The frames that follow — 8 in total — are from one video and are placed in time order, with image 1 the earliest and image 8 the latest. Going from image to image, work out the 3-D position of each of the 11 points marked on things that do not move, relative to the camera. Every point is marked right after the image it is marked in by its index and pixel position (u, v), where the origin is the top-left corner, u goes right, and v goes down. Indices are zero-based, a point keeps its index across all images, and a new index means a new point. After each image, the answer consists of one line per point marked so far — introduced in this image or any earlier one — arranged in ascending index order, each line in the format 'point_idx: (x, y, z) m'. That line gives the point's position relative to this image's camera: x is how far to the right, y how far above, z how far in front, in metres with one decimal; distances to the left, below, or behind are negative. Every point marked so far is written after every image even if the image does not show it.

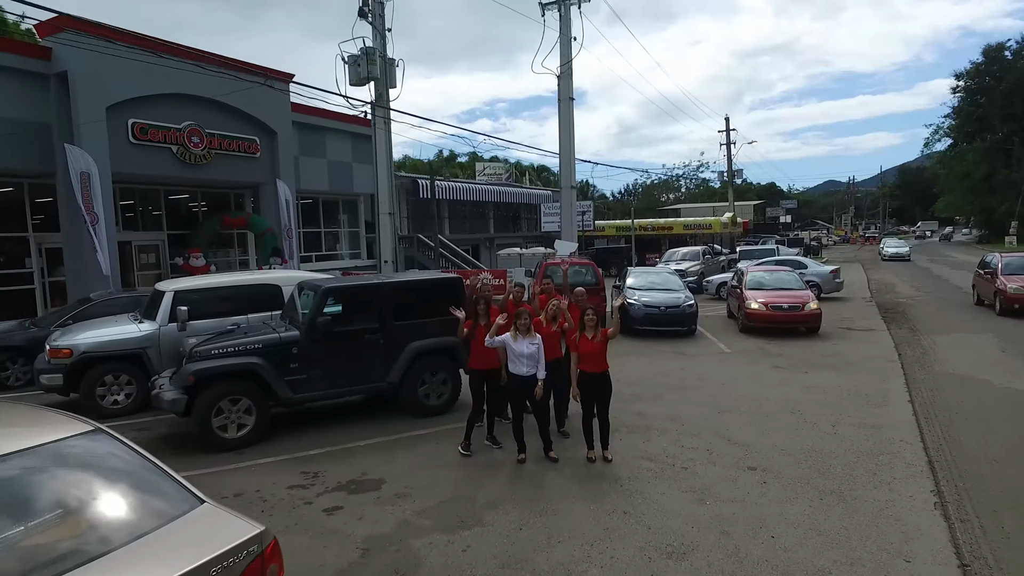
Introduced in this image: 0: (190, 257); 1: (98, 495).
0: (-6.8, +0.7, +13.2) m
1: (-1.2, -0.6, +2.0) m
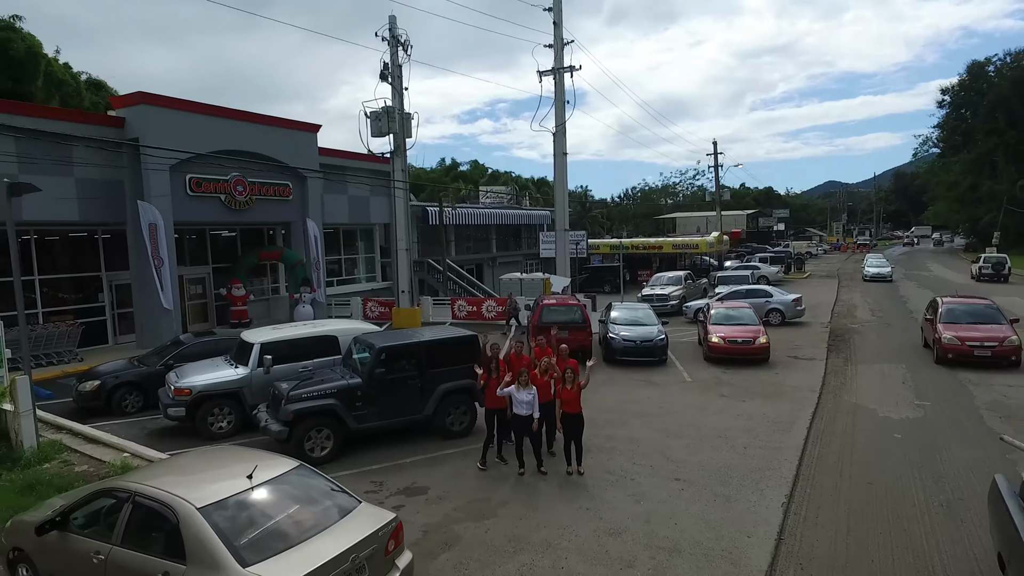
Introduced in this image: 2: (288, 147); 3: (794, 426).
0: (-6.7, 0.0, +15.2) m
1: (-1.2, -1.3, +3.9) m
2: (-5.5, +3.4, +15.5) m
3: (+3.3, -1.6, +7.4) m
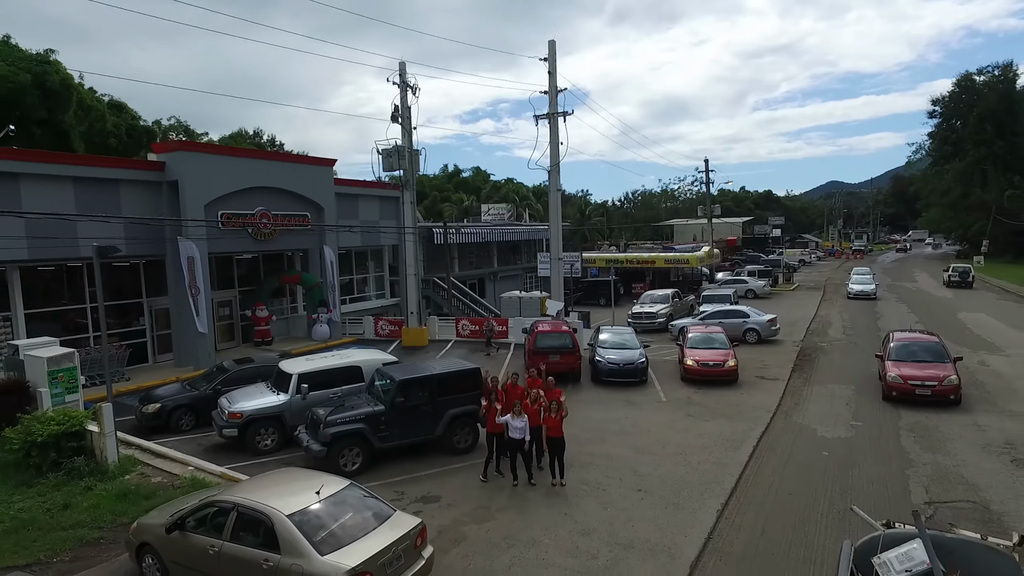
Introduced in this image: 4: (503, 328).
0: (-6.7, -0.6, +16.7) m
1: (-1.3, -1.8, +5.4) m
2: (-5.5, +2.9, +17.0) m
3: (+3.3, -2.2, +8.9) m
4: (-0.3, -1.1, +17.4) m
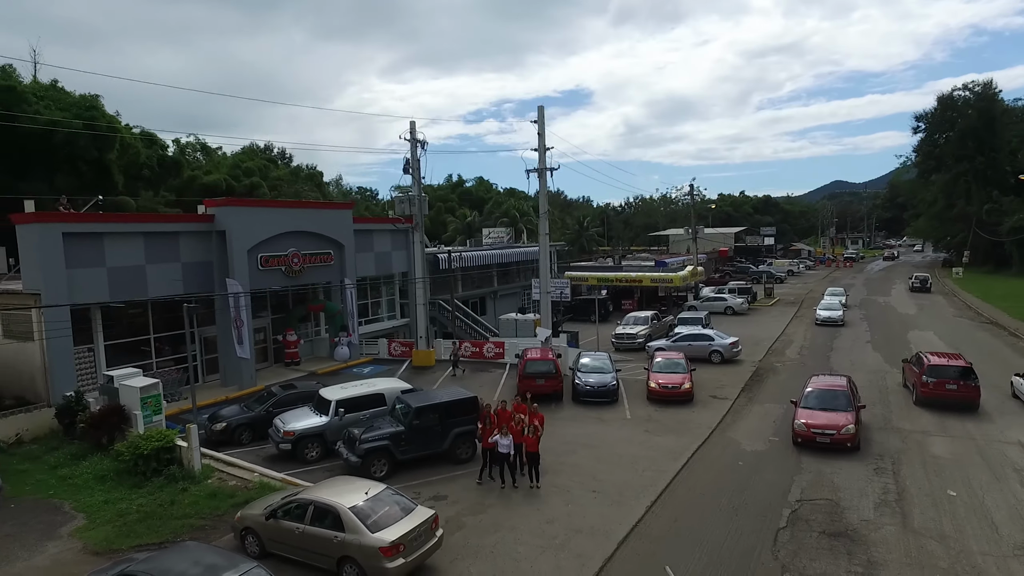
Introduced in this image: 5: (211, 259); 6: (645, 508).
0: (-6.9, -1.4, +19.3) m
1: (-1.5, -2.7, +8.0) m
2: (-5.7, +2.0, +19.7) m
3: (+3.1, -3.0, +11.5) m
4: (-0.4, -2.0, +20.0) m
5: (-8.0, +0.8, +16.9) m
6: (+2.0, -3.2, +9.3) m
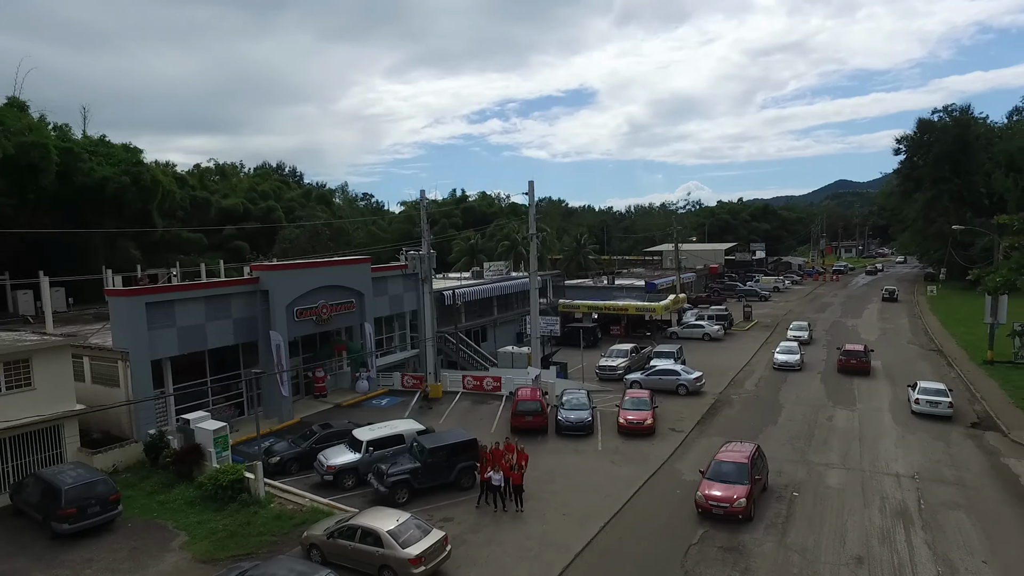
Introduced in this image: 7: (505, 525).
0: (-7.0, -3.0, +22.7) m
1: (-1.7, -4.3, +11.4) m
2: (-5.8, +0.4, +23.0) m
3: (+2.9, -4.6, +14.9) m
4: (-0.5, -3.5, +23.4) m
5: (-8.2, -0.8, +20.3) m
6: (+1.7, -4.8, +12.7) m
7: (-0.1, -4.9, +13.0) m
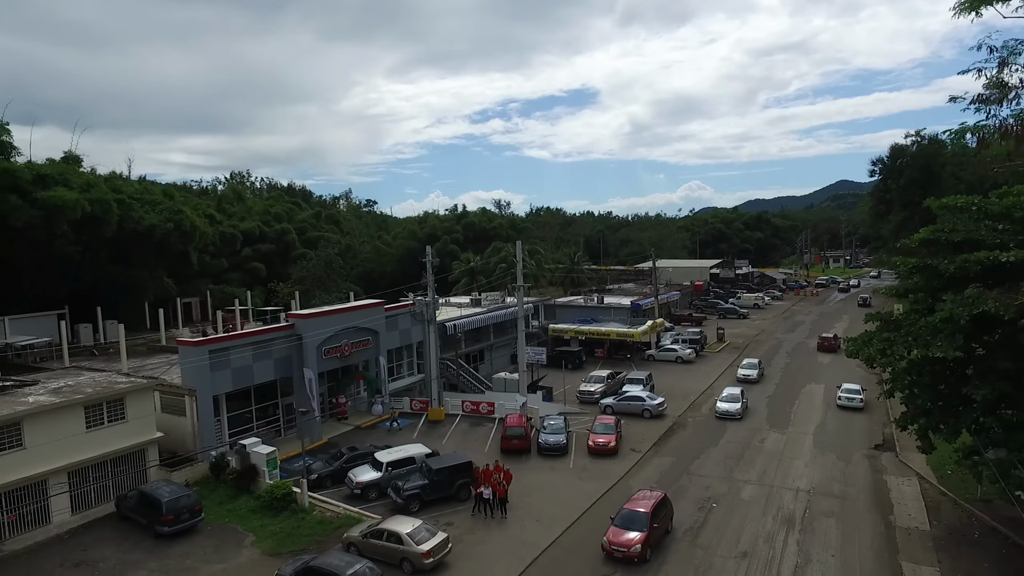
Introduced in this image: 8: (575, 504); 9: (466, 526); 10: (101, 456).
0: (-7.4, -4.7, +27.1) m
1: (-2.1, -6.0, +15.7) m
2: (-6.2, -1.3, +27.4) m
3: (+2.5, -6.3, +19.2) m
4: (-0.9, -5.2, +27.7) m
5: (-8.6, -2.5, +24.6) m
6: (+1.3, -6.5, +17.0) m
7: (-0.5, -6.6, +17.3) m
8: (+1.9, -6.4, +18.7) m
9: (-1.3, -6.6, +17.5) m
10: (-12.3, -5.0, +18.9) m
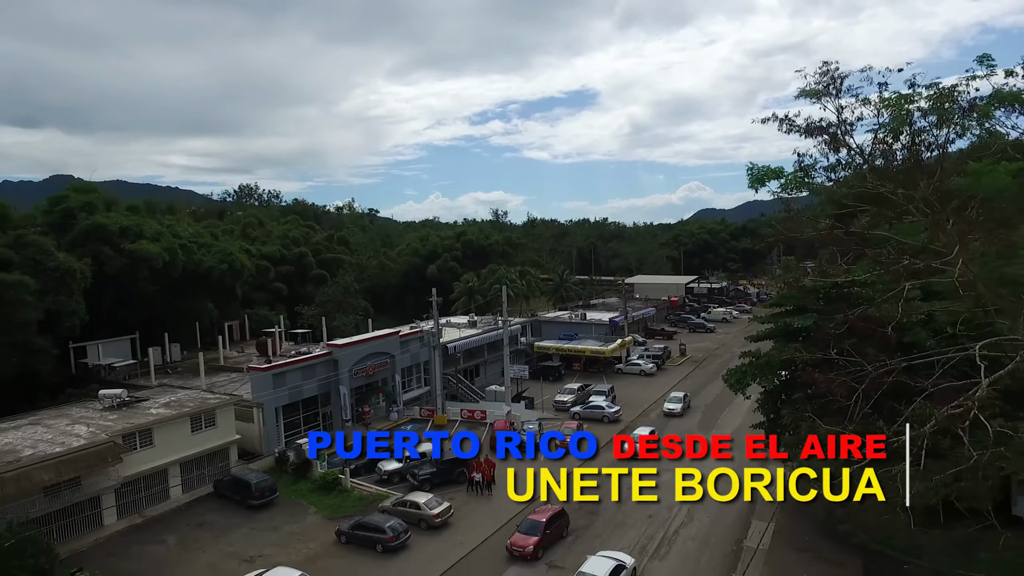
0: (-8.1, -6.5, +34.5) m
1: (-2.8, -7.8, +23.1) m
2: (-6.9, -3.1, +34.8) m
3: (+1.8, -8.1, +26.6) m
4: (-1.6, -7.0, +35.1) m
5: (-9.2, -4.3, +32.1) m
6: (+0.7, -8.3, +24.4) m
7: (-1.2, -8.4, +24.8) m
8: (+1.2, -8.1, +26.1) m
9: (-1.9, -8.4, +24.9) m
10: (-12.9, -6.8, +26.3) m
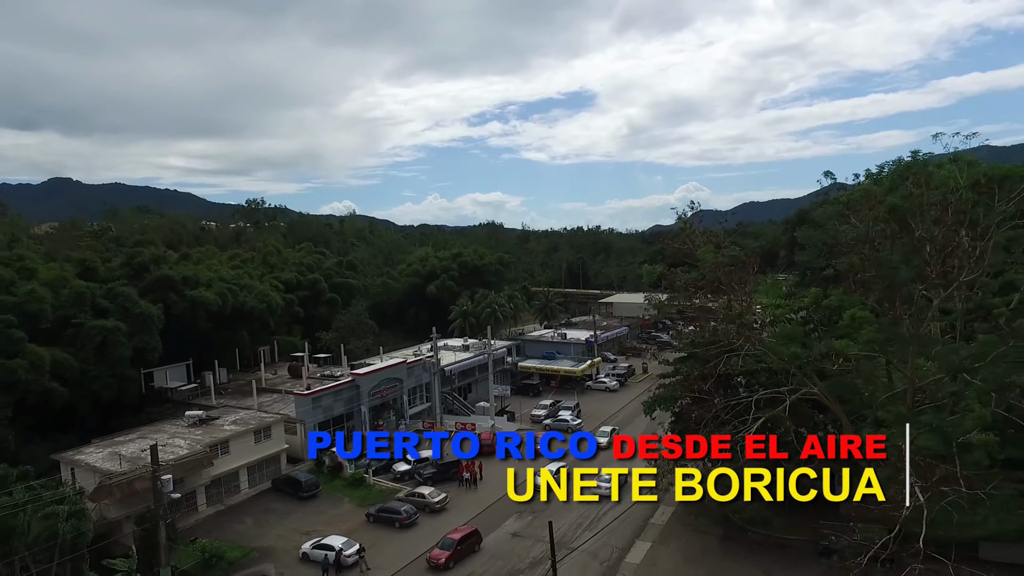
0: (-9.2, -9.2, +43.6) m
1: (-3.9, -10.4, +32.2) m
2: (-8.0, -5.7, +43.9) m
3: (+0.7, -10.7, +35.7) m
4: (-2.7, -9.7, +44.2) m
5: (-10.4, -7.0, +41.2) m
6: (-0.4, -10.9, +33.5) m
7: (-2.3, -11.0, +33.9) m
8: (+0.1, -10.8, +35.2) m
9: (-3.0, -11.0, +34.1) m
10: (-14.0, -9.5, +35.4) m
